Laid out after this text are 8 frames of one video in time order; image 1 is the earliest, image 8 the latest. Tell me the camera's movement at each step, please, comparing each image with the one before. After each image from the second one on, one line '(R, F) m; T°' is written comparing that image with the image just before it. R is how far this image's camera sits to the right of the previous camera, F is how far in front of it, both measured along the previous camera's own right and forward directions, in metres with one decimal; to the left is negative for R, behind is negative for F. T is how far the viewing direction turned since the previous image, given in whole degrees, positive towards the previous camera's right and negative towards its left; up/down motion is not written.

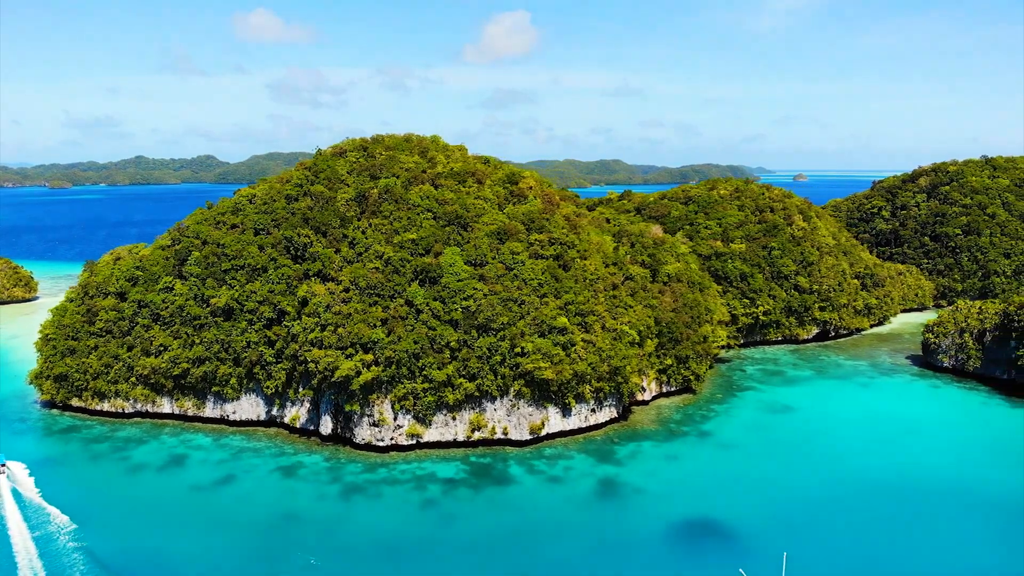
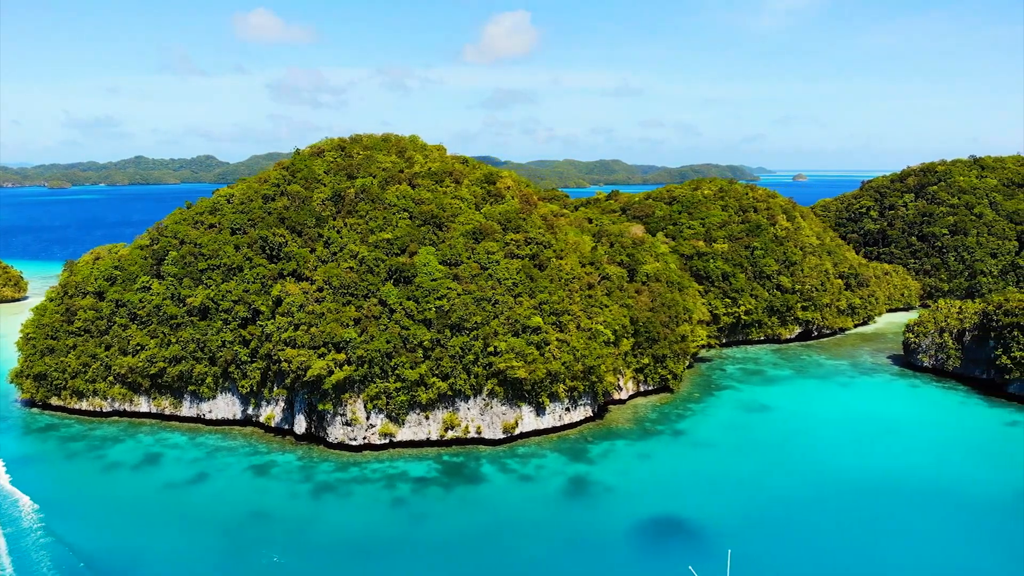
(+1.4, -0.1) m; 0°
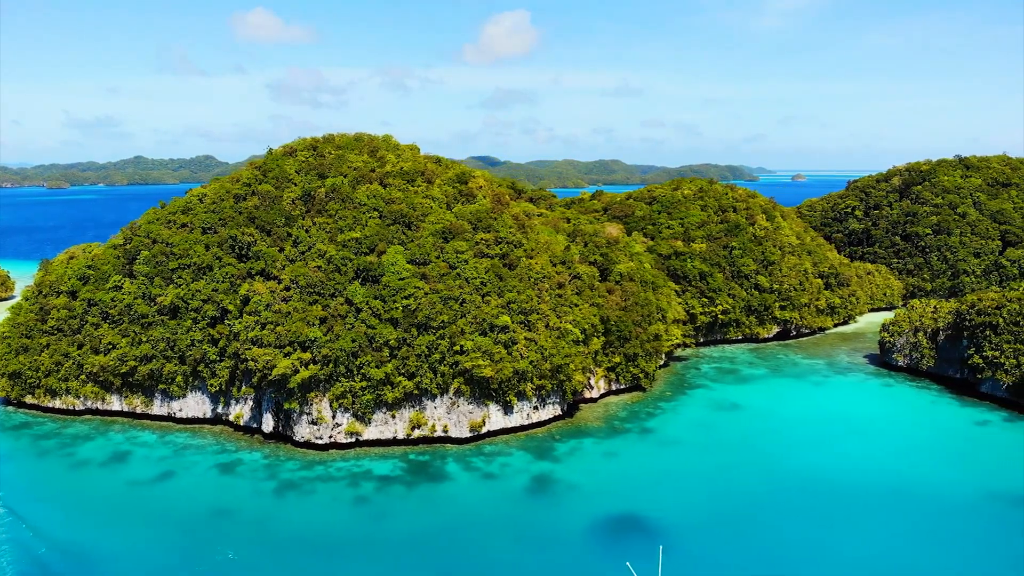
(+1.8, -0.1) m; 0°
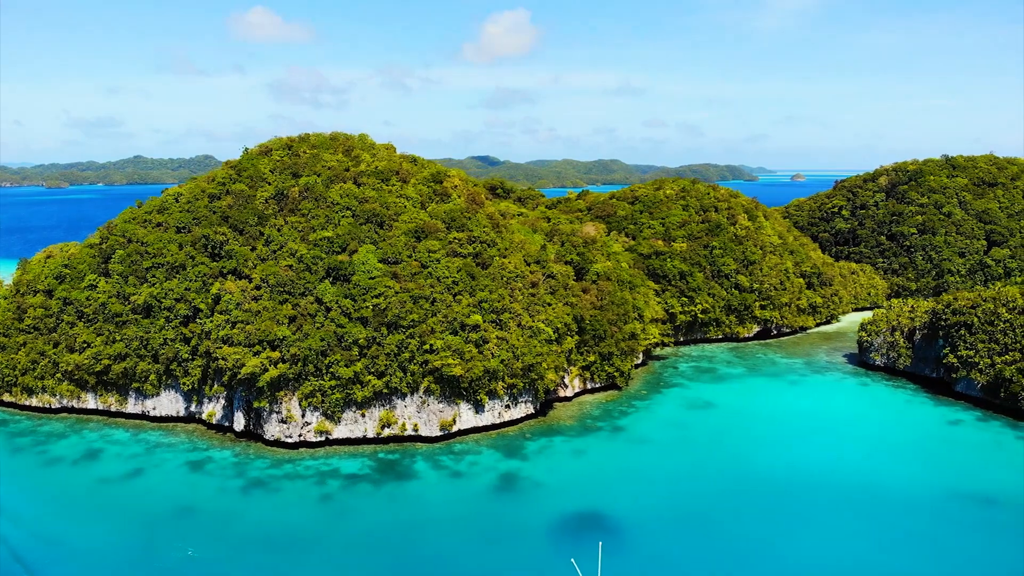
(+1.6, -0.1) m; 0°
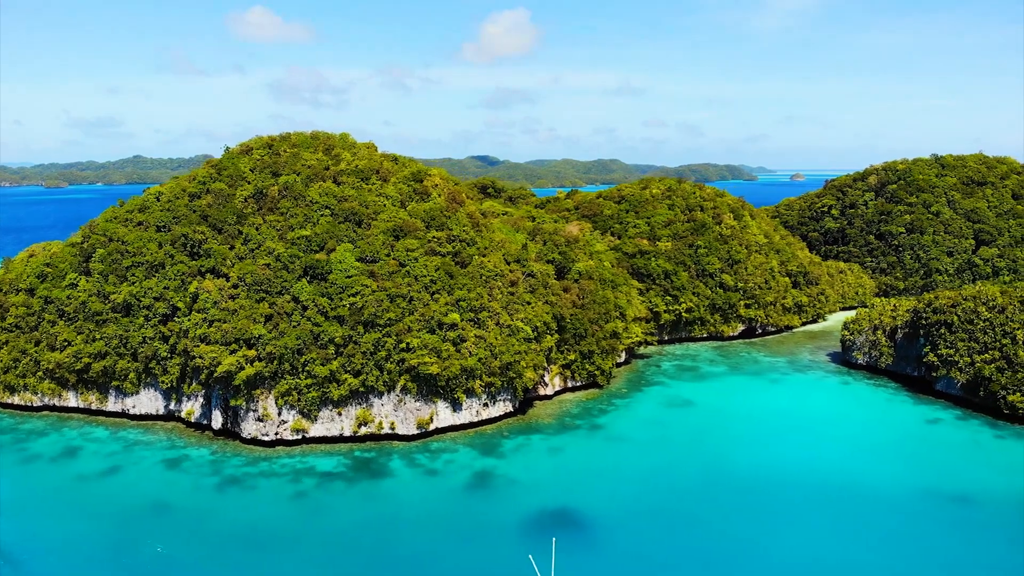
(+1.2, -0.1) m; 0°
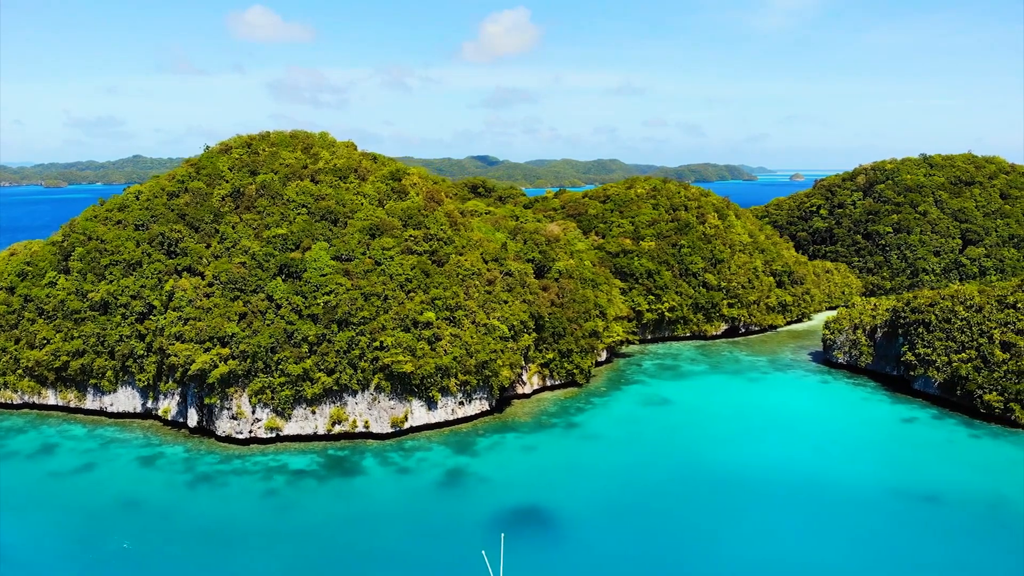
(+1.4, -0.1) m; 0°
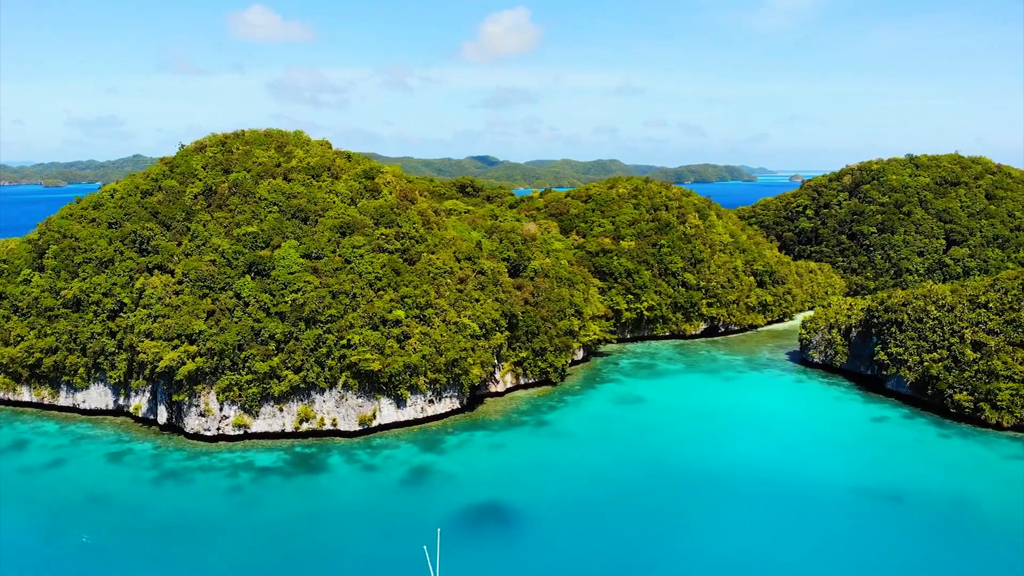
(+1.7, -0.1) m; 0°
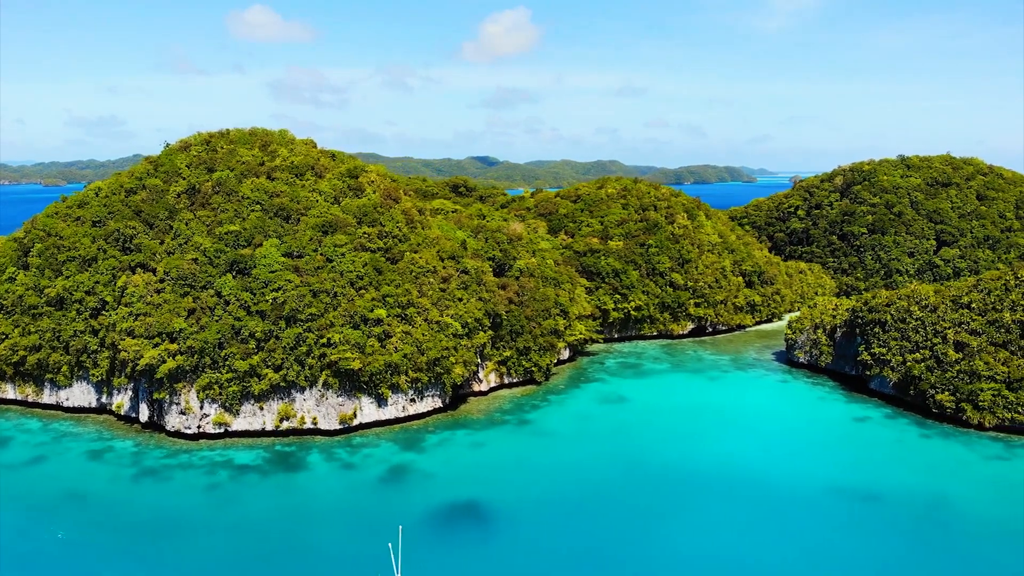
(+1.0, -0.1) m; 0°
